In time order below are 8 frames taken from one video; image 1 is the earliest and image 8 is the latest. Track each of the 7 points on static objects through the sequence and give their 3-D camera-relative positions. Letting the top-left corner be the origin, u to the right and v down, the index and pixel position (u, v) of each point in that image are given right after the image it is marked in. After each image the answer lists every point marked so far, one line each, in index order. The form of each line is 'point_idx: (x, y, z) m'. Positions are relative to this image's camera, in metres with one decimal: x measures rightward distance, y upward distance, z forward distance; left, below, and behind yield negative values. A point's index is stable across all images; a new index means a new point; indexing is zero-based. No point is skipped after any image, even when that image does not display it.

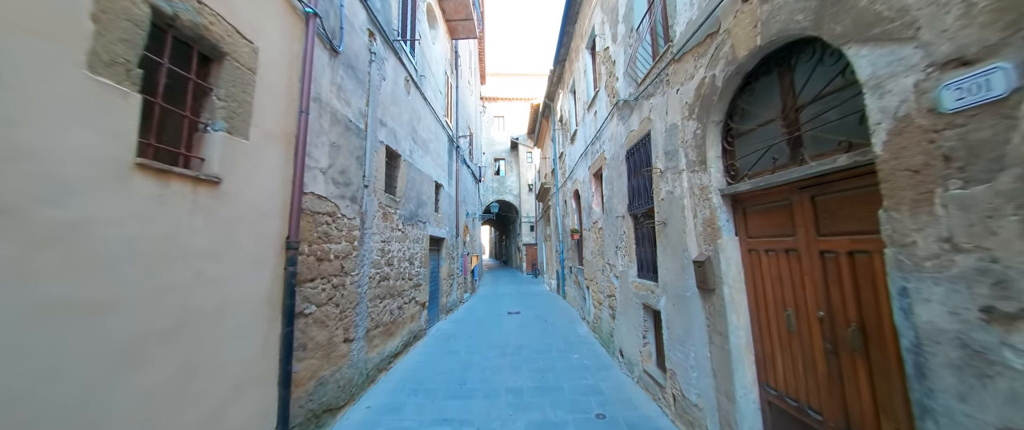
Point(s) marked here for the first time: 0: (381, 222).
0: (-2.0, -0.1, +4.4) m
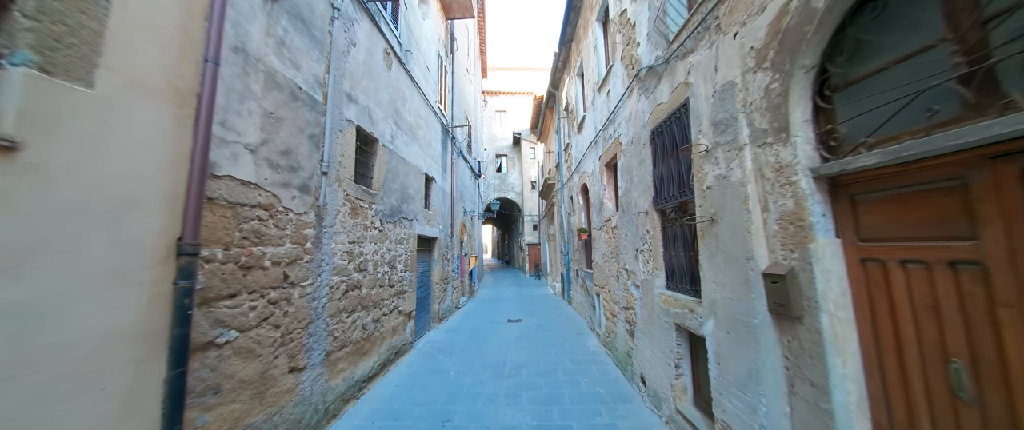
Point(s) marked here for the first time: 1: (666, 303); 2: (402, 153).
0: (-2.0, 0.0, +3.6) m
1: (+1.6, -0.9, +3.1) m
2: (-1.9, +1.1, +5.2) m
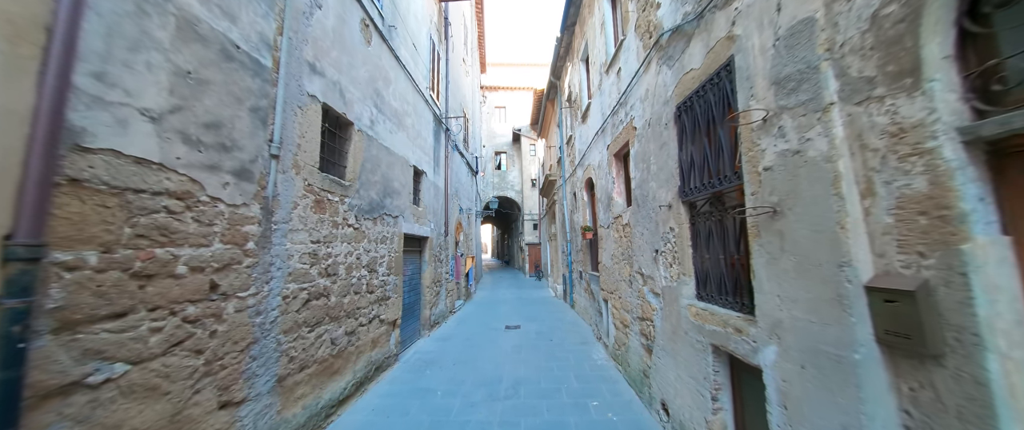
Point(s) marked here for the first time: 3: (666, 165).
0: (-2.1, 0.0, +3.0) m
1: (+1.6, -0.9, +2.5) m
2: (-2.0, +1.1, +4.6) m
3: (+1.6, +0.5, +3.0) m
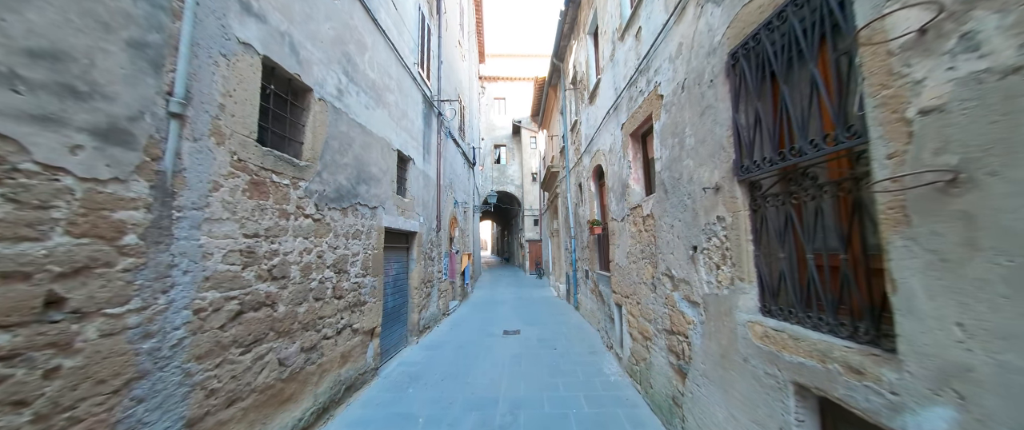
0: (-2.1, +0.1, +2.3) m
1: (+1.5, -0.8, +1.8) m
2: (-2.0, +1.3, +3.8) m
3: (+1.6, +0.6, +2.3) m
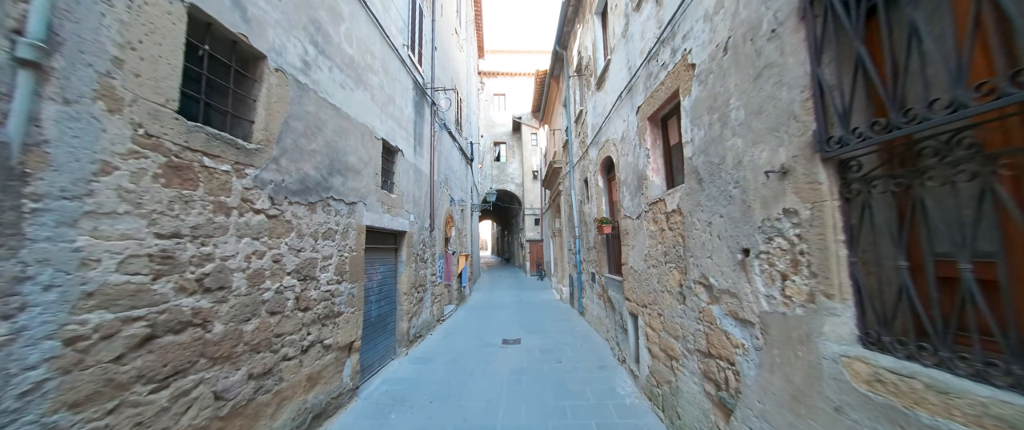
0: (-2.1, +0.2, +1.7) m
1: (+1.5, -0.7, +1.2) m
2: (-2.0, +1.3, +3.3) m
3: (+1.6, +0.7, +1.7) m
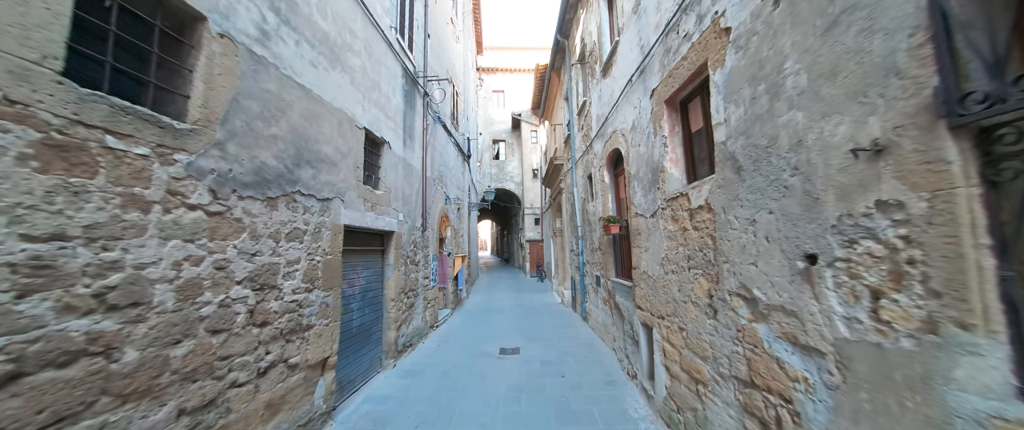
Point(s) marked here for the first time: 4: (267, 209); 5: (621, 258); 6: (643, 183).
0: (-2.2, +0.2, +1.3) m
1: (+1.5, -0.7, +0.8) m
2: (-2.1, +1.3, +2.8) m
3: (+1.5, +0.7, +1.3) m
4: (-2.0, 0.0, +2.4) m
5: (+1.7, -0.7, +4.4) m
6: (+1.6, +0.4, +3.4) m
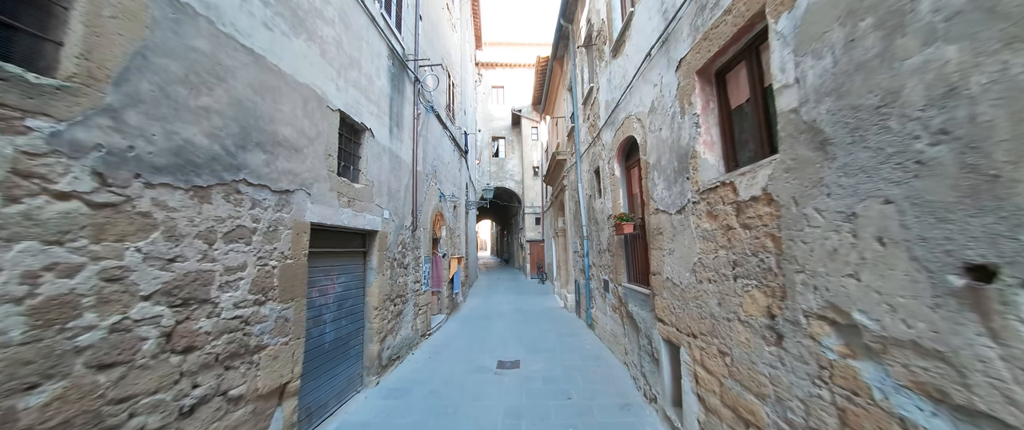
0: (-2.2, +0.2, +0.7) m
1: (+1.5, -0.7, +0.2) m
2: (-2.1, +1.4, +2.3) m
3: (+1.5, +0.7, +0.7) m
4: (-2.1, +0.1, +1.9) m
5: (+1.6, -0.6, +3.9) m
6: (+1.5, +0.4, +2.9) m
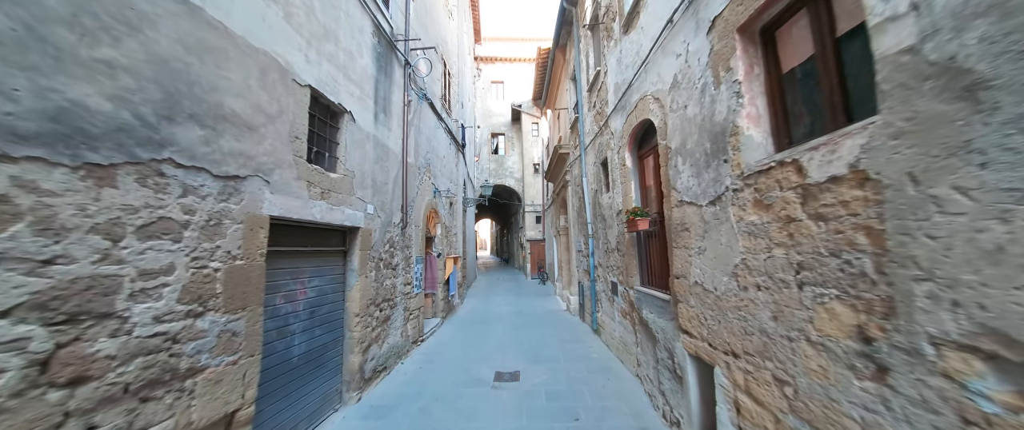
0: (-2.2, +0.3, +0.3) m
1: (+1.5, -0.6, -0.2) m
2: (-2.1, +1.4, +1.8) m
3: (+1.5, +0.8, +0.3) m
4: (-2.1, +0.2, +1.4) m
5: (+1.6, -0.5, +3.4) m
6: (+1.5, +0.5, +2.4) m
